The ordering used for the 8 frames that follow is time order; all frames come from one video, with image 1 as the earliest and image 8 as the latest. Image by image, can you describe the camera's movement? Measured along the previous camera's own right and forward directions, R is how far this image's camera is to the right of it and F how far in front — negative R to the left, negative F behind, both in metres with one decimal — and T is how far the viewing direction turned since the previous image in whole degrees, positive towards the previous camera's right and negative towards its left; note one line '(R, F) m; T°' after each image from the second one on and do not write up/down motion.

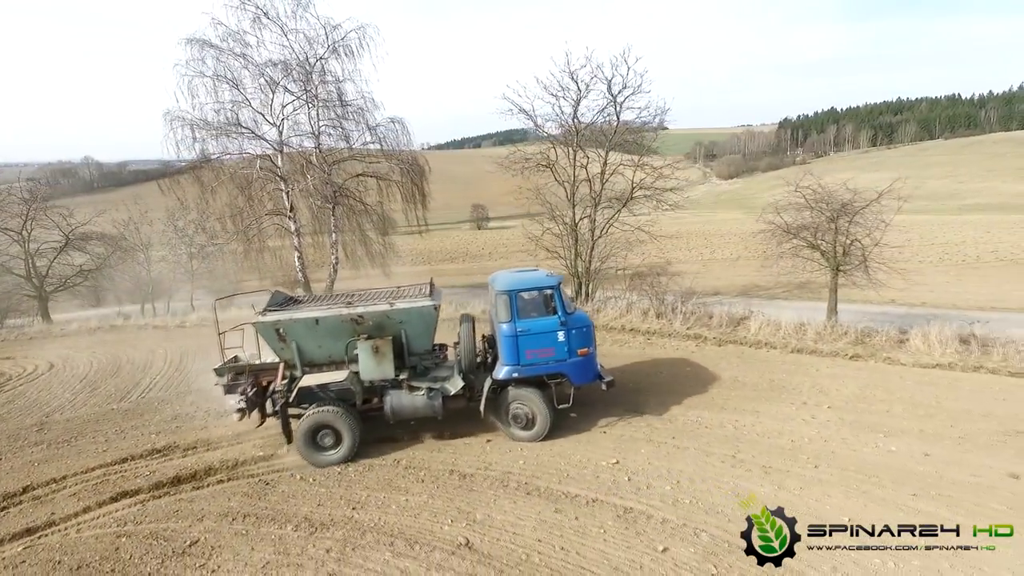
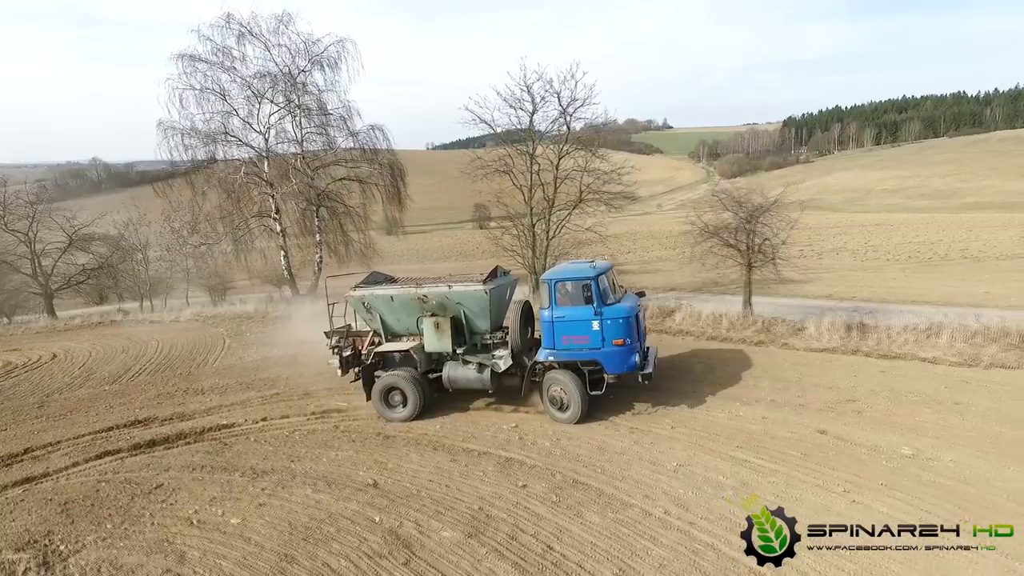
(+1.2, -1.4) m; -1°
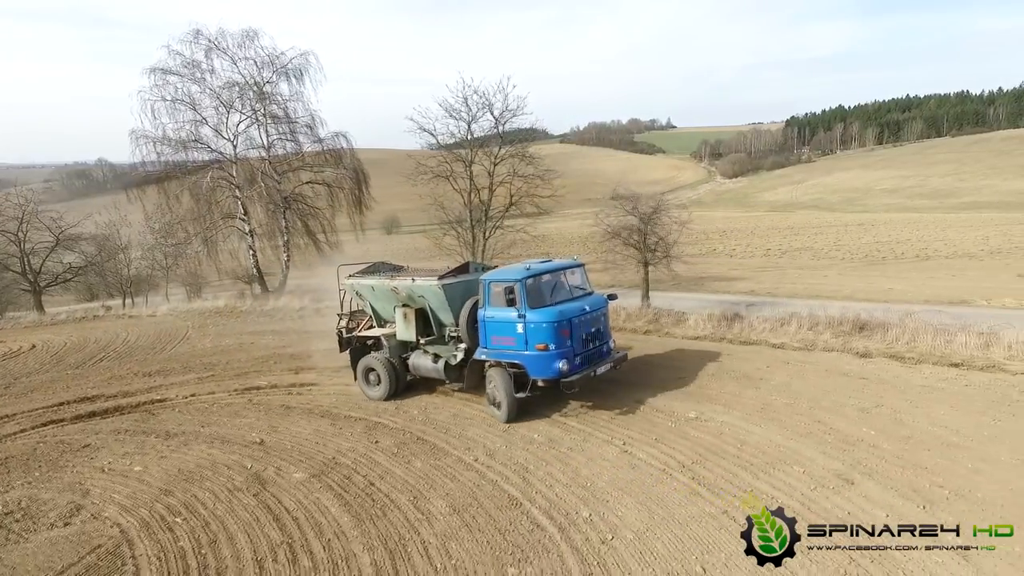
(+2.0, -1.4) m; 0°
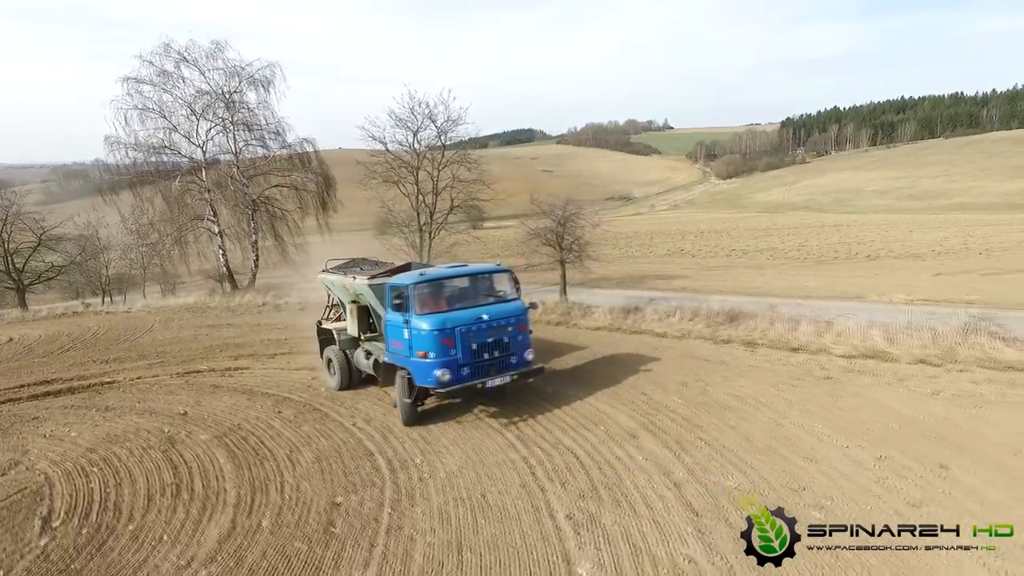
(+1.8, -1.4) m; 0°
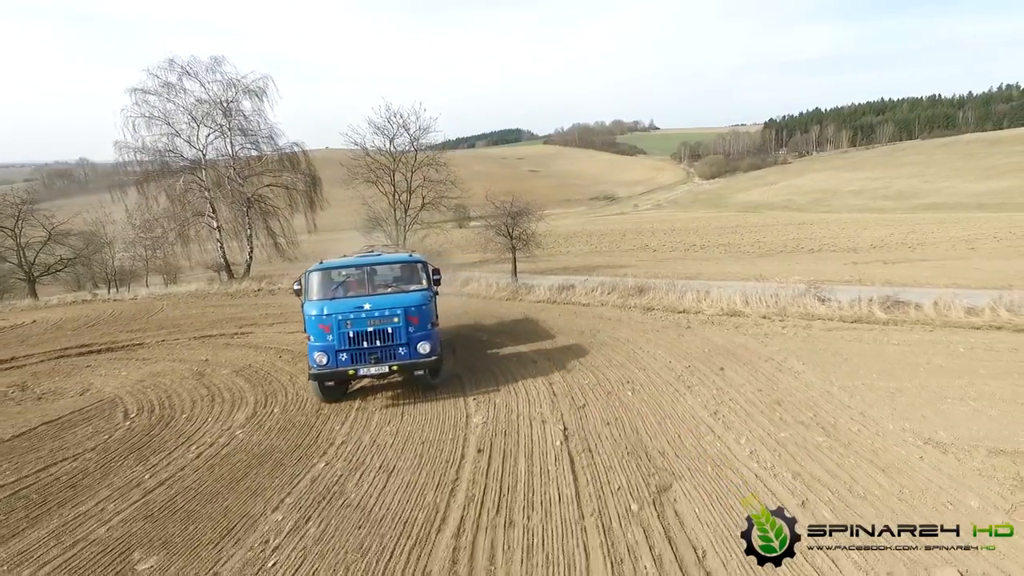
(+0.9, -3.0) m; +1°
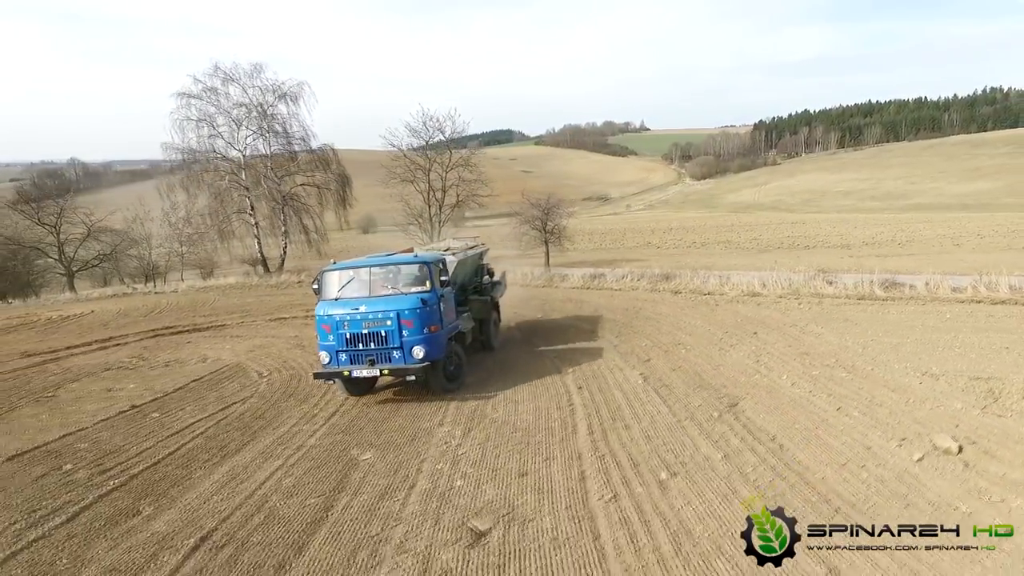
(-1.4, -1.9) m; +1°
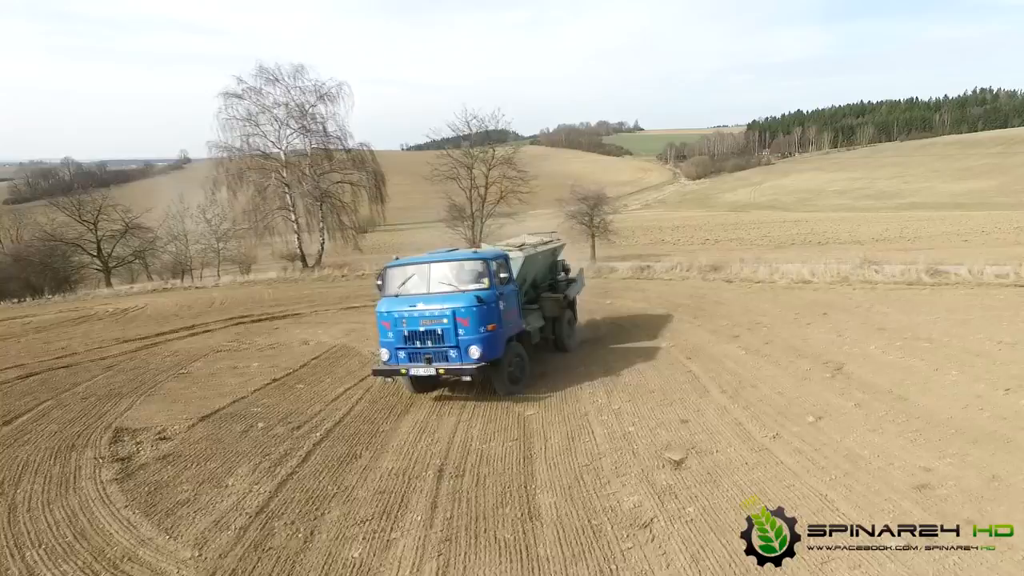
(-1.9, -1.0) m; +1°
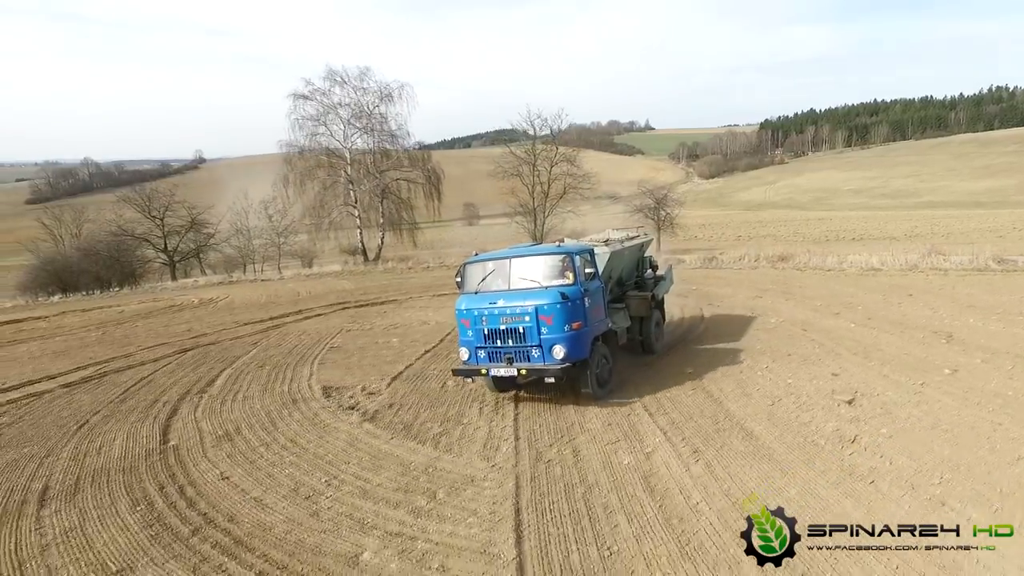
(-2.3, -1.3) m; -1°
